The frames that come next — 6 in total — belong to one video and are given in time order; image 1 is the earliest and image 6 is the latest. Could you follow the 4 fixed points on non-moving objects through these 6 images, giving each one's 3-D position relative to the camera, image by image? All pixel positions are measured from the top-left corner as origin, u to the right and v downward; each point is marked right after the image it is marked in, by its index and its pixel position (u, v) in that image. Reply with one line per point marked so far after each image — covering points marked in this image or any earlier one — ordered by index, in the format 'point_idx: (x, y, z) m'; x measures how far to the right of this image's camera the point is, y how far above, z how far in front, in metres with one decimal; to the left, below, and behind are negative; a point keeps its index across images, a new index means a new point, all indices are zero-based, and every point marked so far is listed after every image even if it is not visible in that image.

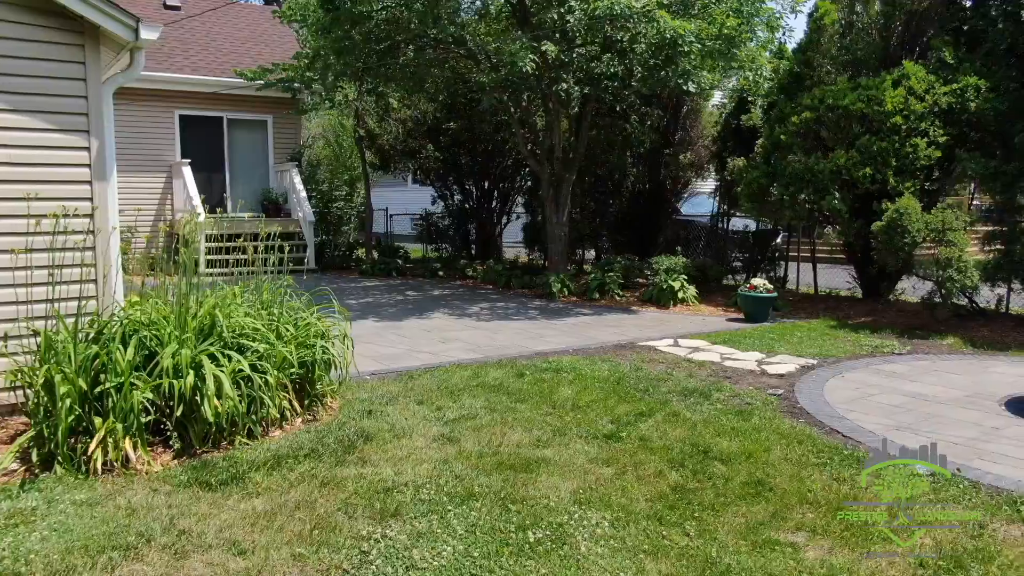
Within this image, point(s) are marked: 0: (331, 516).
0: (-0.7, -0.9, +3.1) m
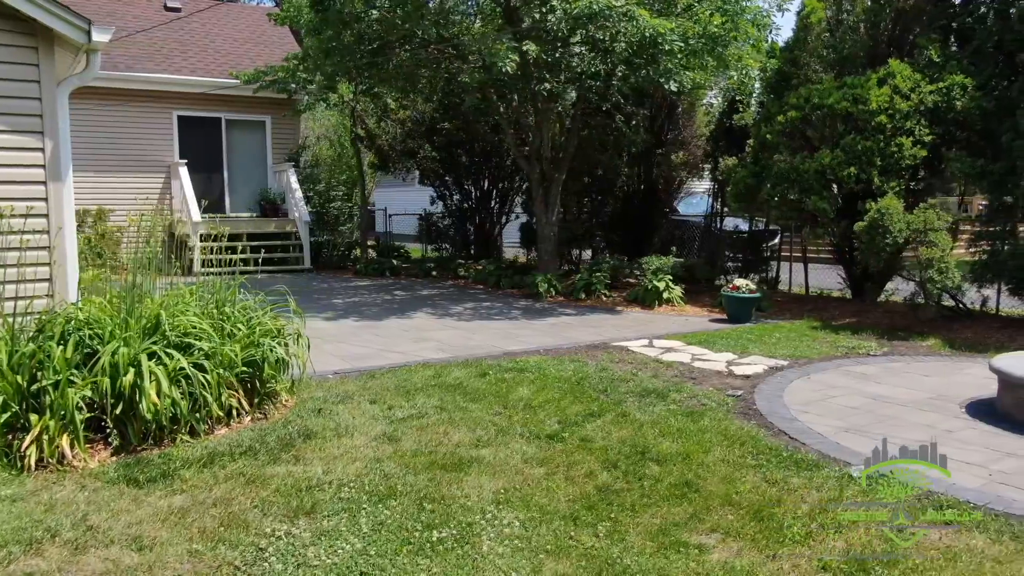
0: (-1.1, -0.9, +3.1) m
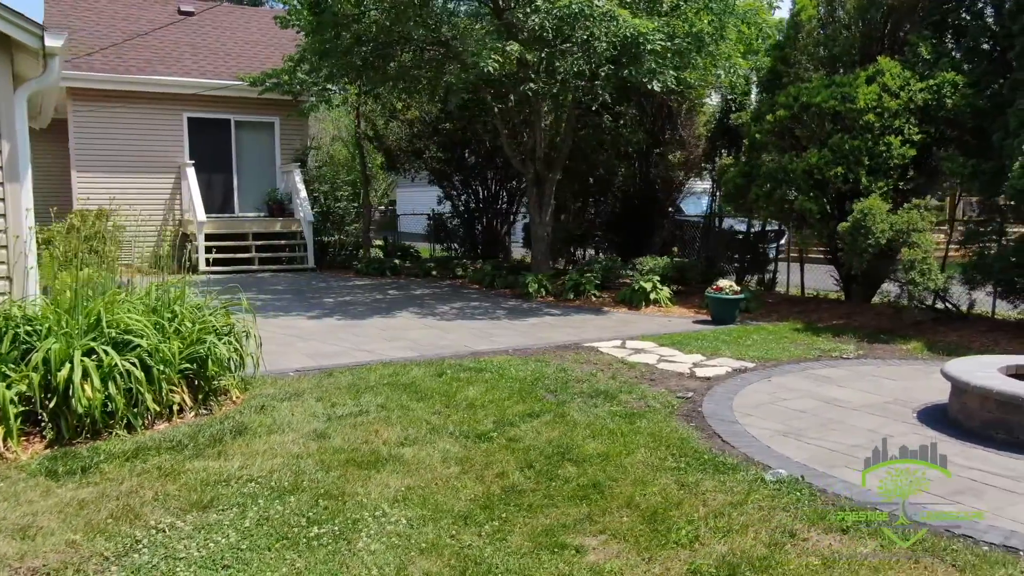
0: (-1.6, -0.9, +3.2) m
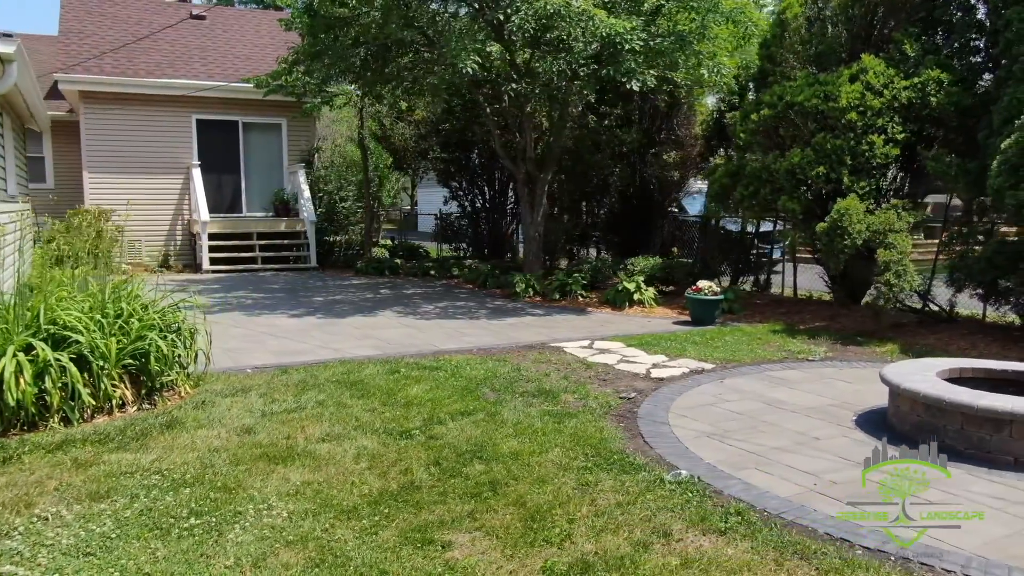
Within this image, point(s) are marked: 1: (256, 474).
0: (-2.1, -0.9, +3.3) m
1: (-1.2, -0.9, +3.7) m
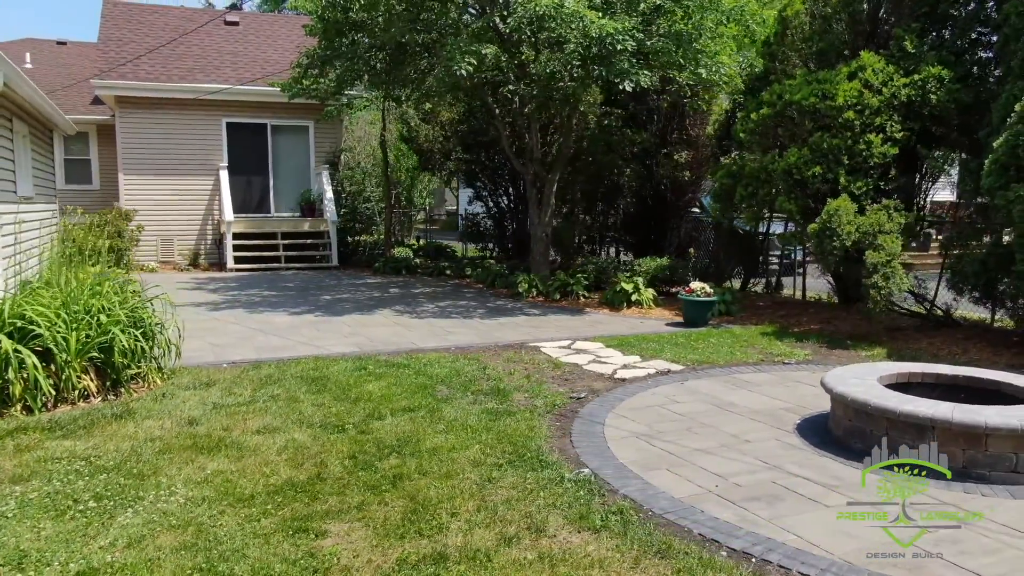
0: (-2.6, -0.9, +3.6) m
1: (-1.7, -0.9, +3.9) m
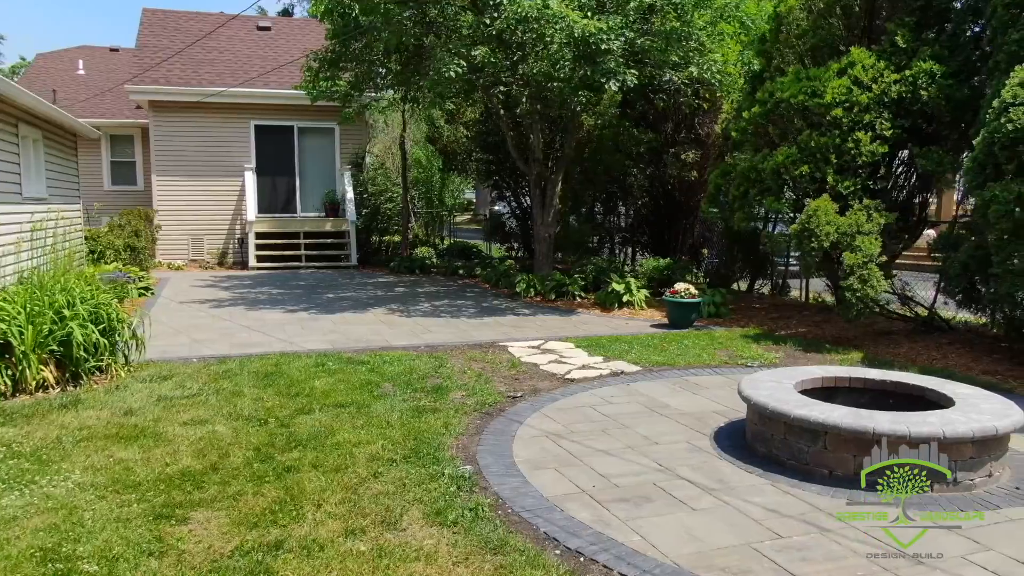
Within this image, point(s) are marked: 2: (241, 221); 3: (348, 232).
0: (-3.1, -0.9, +3.9) m
1: (-2.3, -0.9, +4.1) m
2: (-5.7, +1.4, +16.0) m
3: (-3.3, +1.1, +15.5) m
